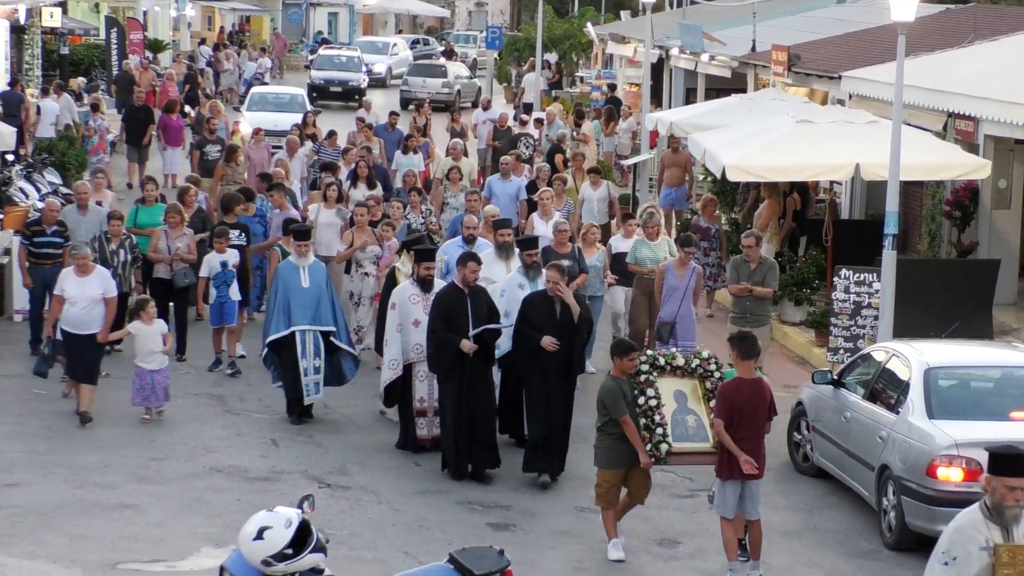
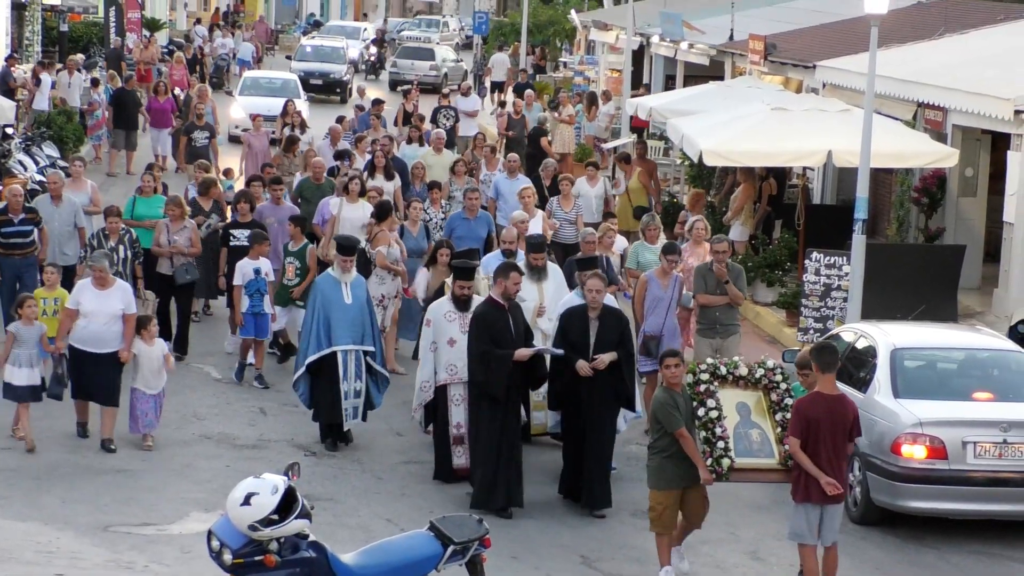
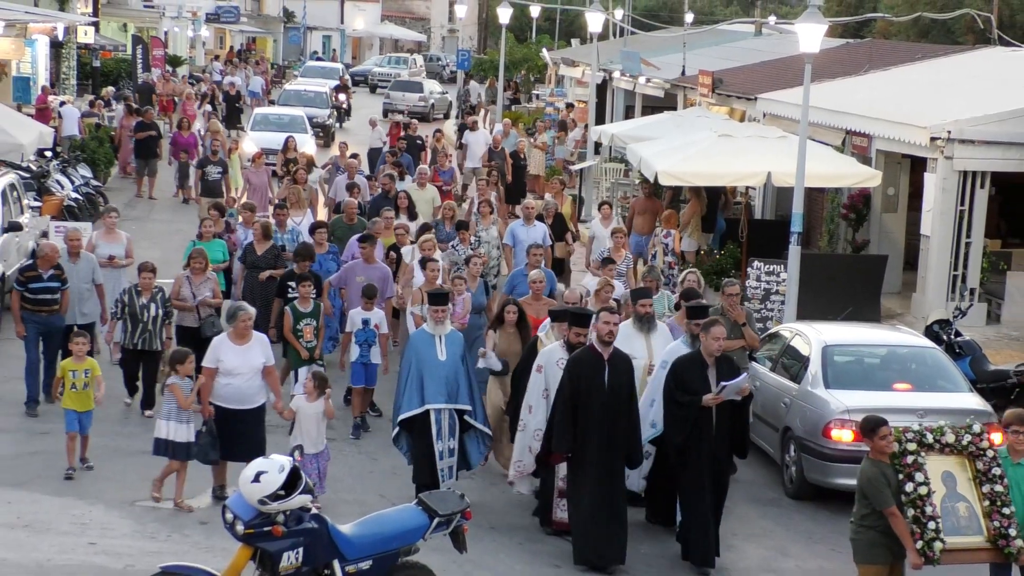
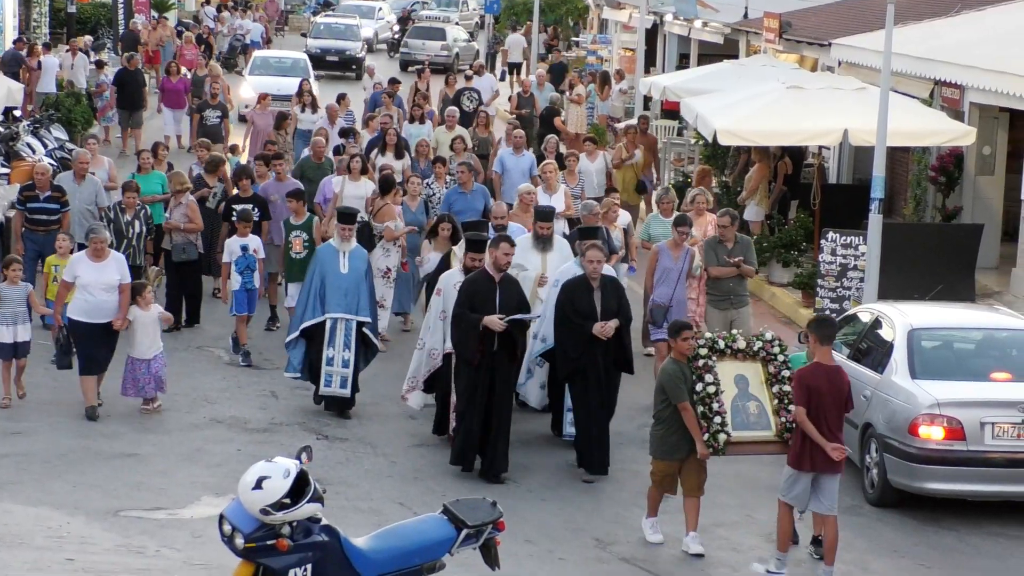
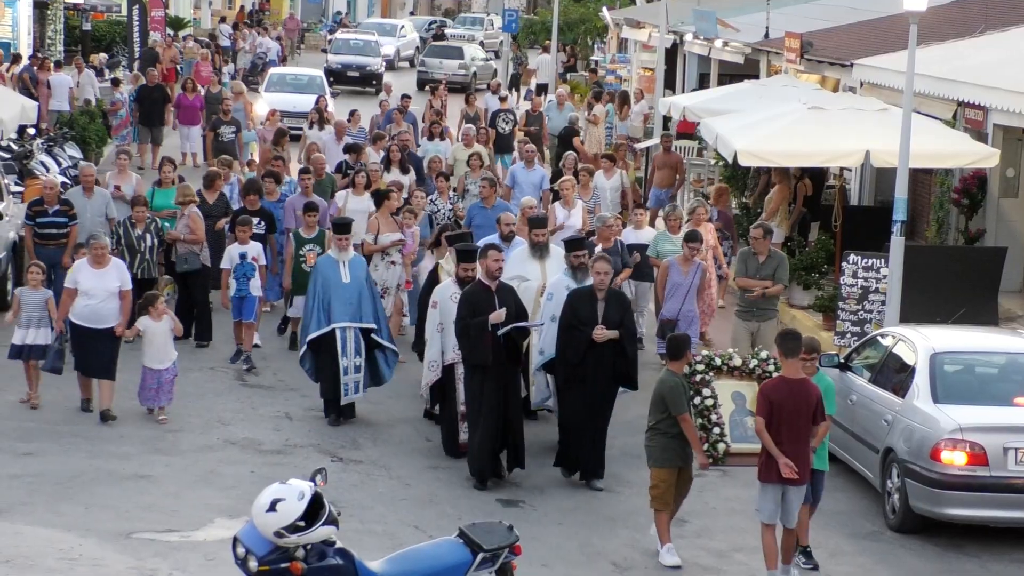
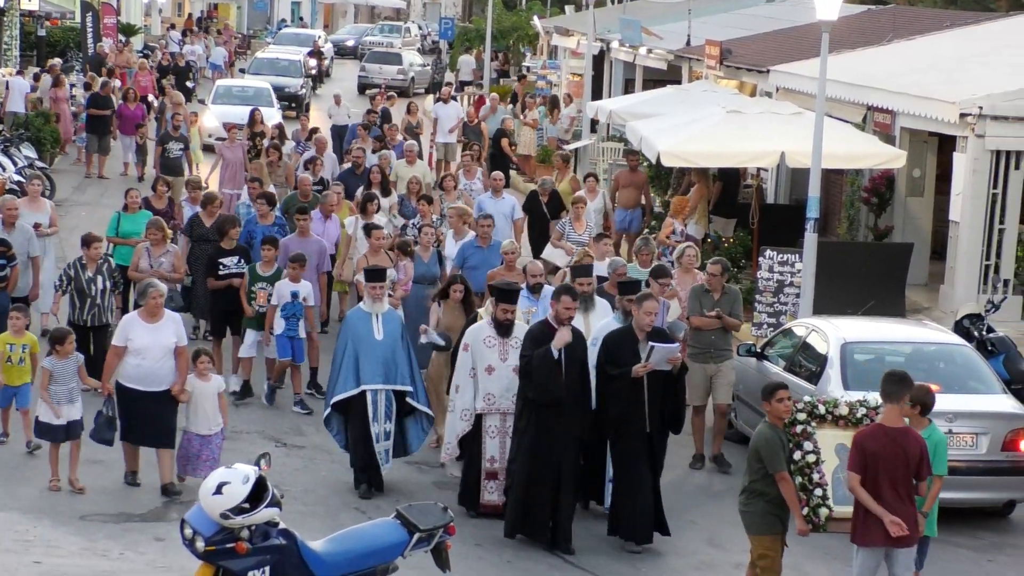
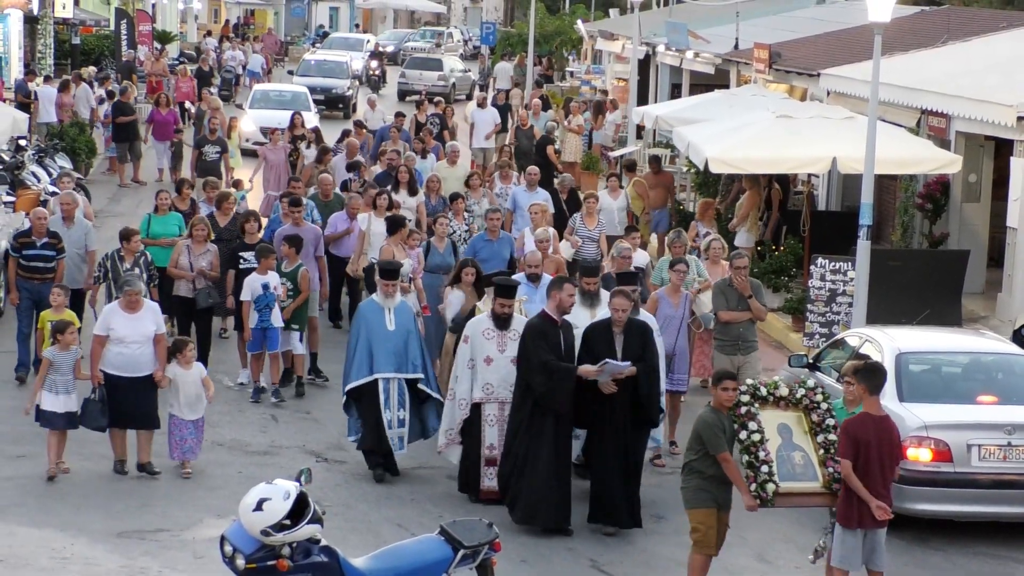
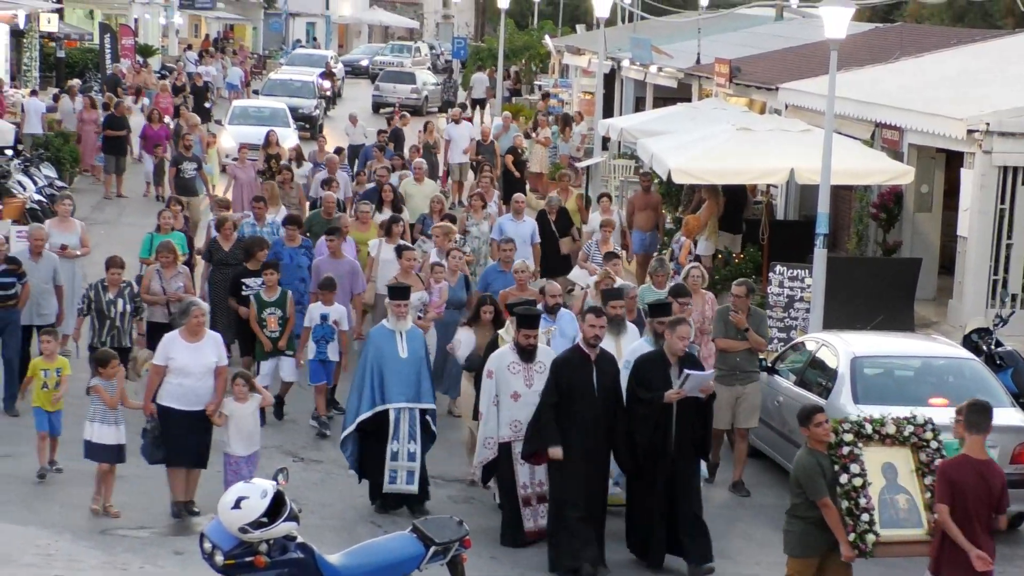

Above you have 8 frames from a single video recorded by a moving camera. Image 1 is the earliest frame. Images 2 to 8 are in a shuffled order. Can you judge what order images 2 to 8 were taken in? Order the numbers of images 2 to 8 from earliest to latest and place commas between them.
5, 4, 2, 7, 6, 8, 3
